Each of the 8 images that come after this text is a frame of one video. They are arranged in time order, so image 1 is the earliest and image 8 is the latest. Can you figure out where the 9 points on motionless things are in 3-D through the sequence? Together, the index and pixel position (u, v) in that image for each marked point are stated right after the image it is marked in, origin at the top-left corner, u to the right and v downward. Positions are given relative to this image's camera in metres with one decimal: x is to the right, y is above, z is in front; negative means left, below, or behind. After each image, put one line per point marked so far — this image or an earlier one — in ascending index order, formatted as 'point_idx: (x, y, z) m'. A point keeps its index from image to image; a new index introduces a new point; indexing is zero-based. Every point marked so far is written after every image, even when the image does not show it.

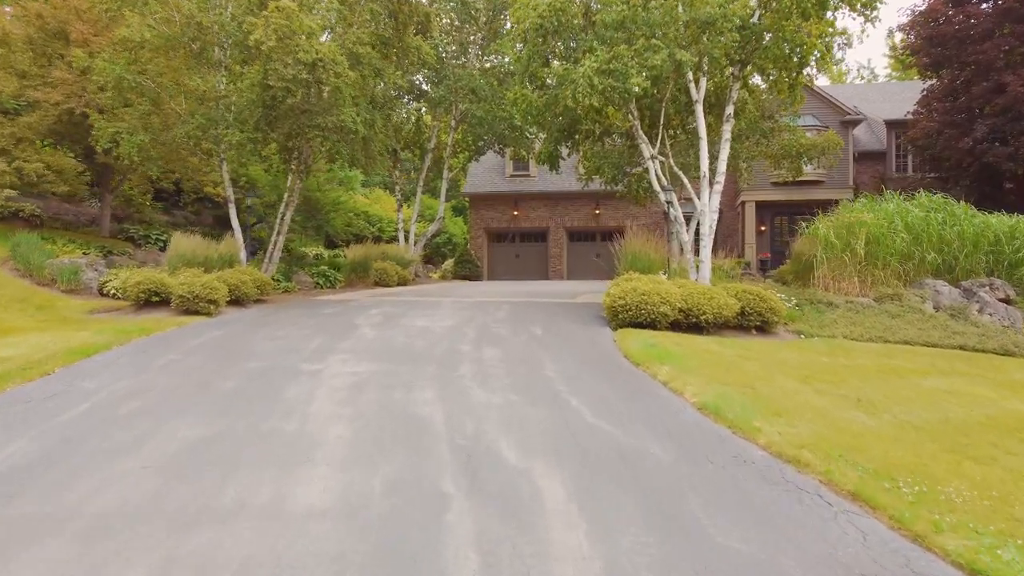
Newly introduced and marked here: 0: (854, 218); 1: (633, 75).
0: (+5.1, +1.1, +12.2) m
1: (+1.7, +2.9, +11.0) m
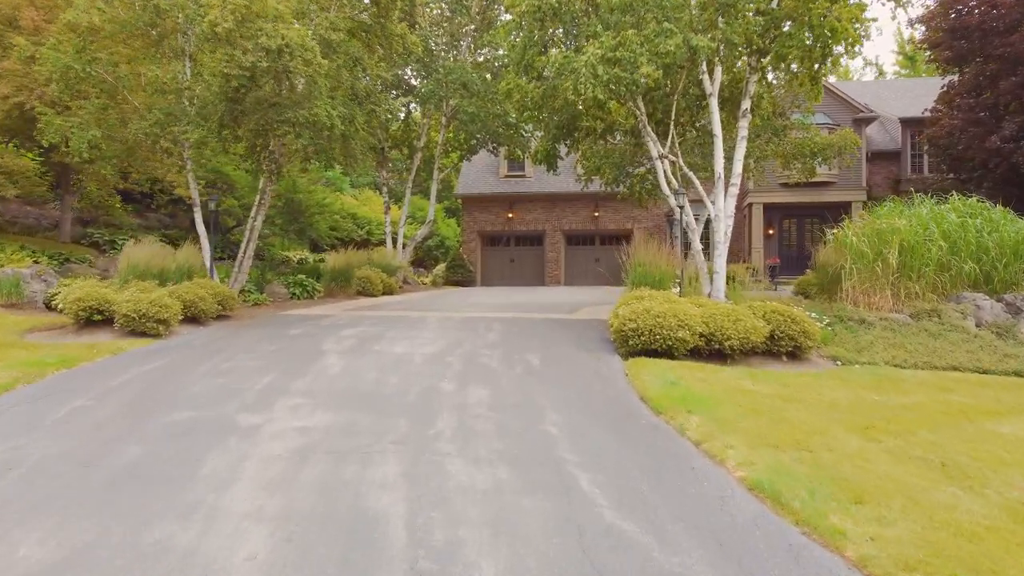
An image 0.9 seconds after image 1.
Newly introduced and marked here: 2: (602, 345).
0: (+5.0, +0.9, +10.9) m
1: (+1.6, +2.7, +9.8) m
2: (+0.9, -0.6, +8.0) m
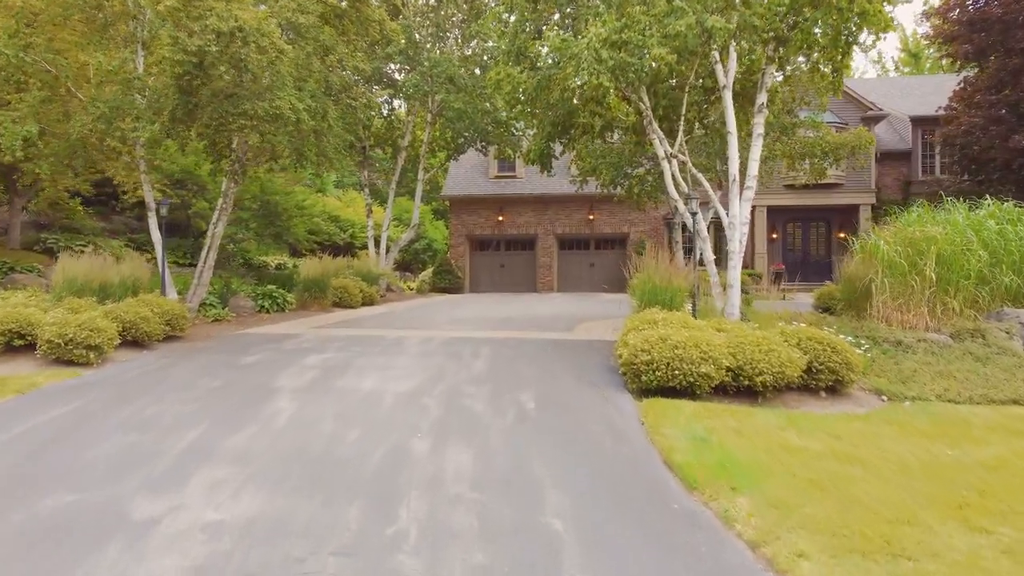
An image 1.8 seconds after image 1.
0: (+4.9, +0.7, +9.8) m
1: (+1.5, +2.5, +8.6) m
2: (+0.8, -0.7, +6.8) m
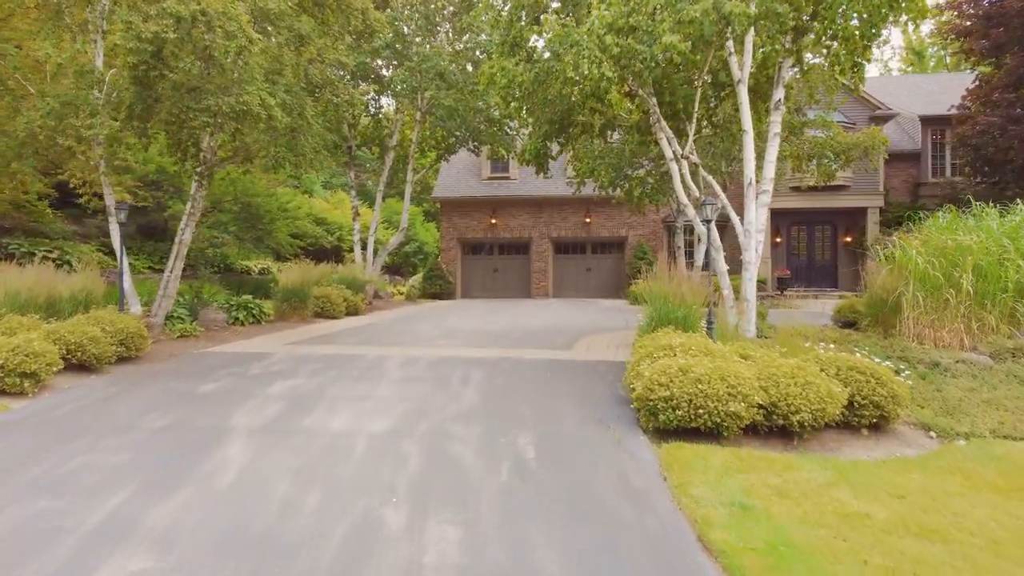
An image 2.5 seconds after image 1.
0: (+4.8, +0.5, +8.9) m
1: (+1.4, +2.4, +7.7) m
2: (+0.8, -0.9, +5.9) m
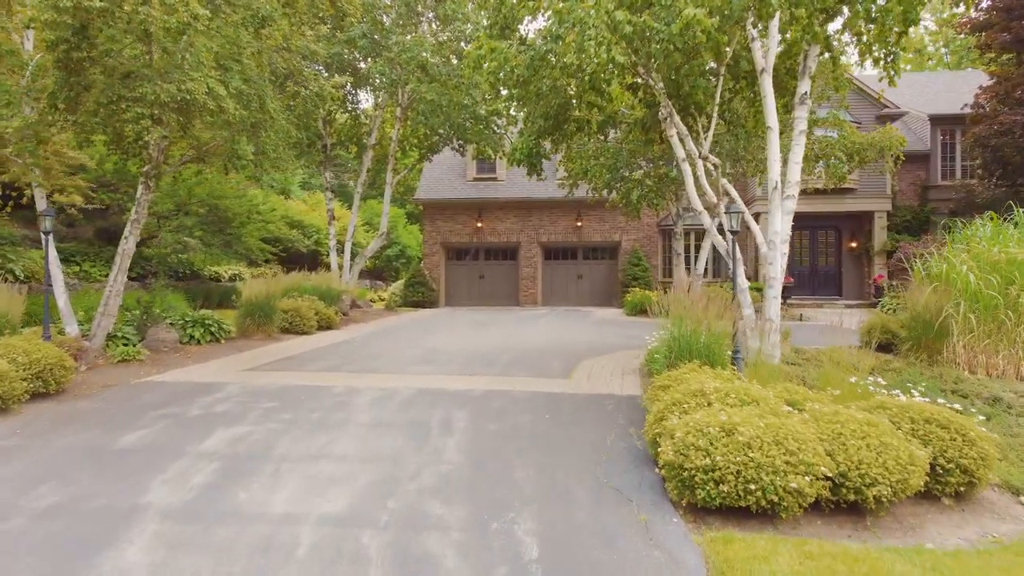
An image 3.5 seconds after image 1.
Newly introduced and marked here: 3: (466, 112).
0: (+4.7, +0.3, +7.8) m
1: (+1.4, +2.2, +6.5) m
2: (+0.7, -1.1, +4.7) m
3: (-0.9, +3.3, +15.3) m
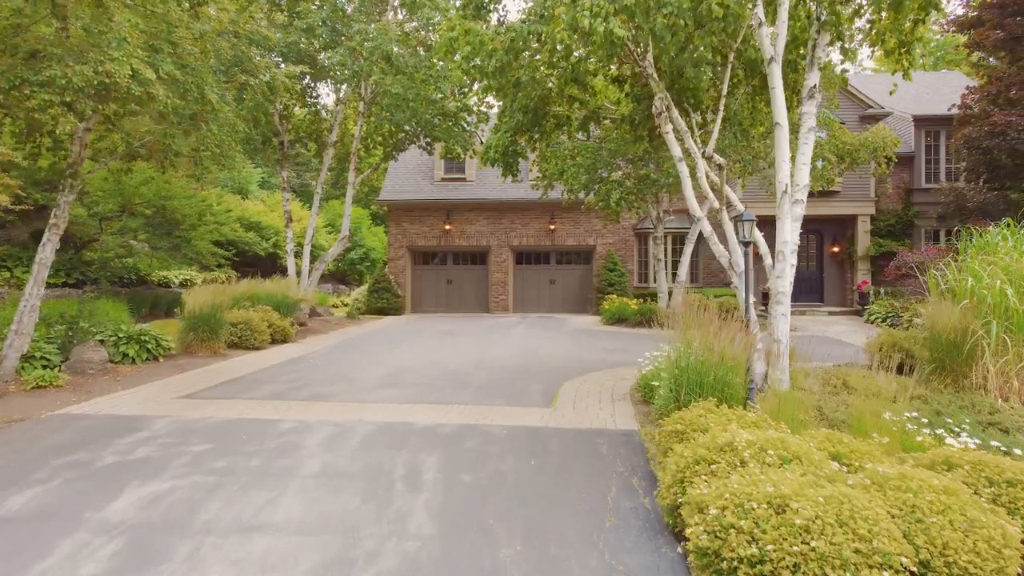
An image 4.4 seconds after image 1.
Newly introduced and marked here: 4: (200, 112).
0: (+4.5, +0.2, +7.0) m
1: (+1.2, +2.1, +5.6) m
2: (+0.7, -1.2, +3.7) m
3: (-1.4, +3.2, +14.3) m
4: (-3.1, +1.8, +8.2) m
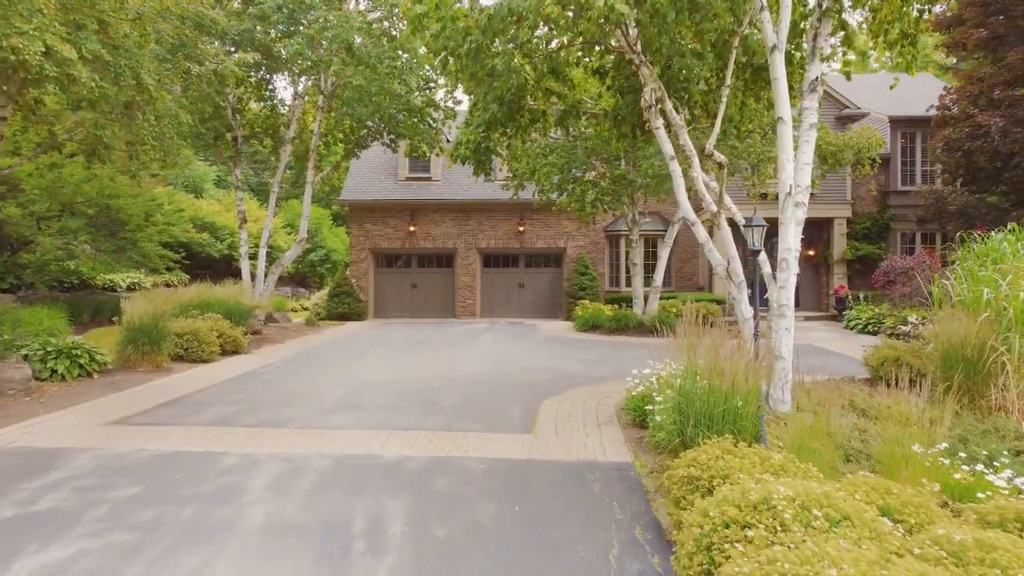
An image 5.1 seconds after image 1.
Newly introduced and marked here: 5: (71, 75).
0: (+4.4, +0.1, +6.4) m
1: (+1.1, +2.0, +4.8) m
2: (+0.6, -1.3, +3.0) m
3: (-1.9, +3.1, +13.5) m
4: (-3.4, +1.7, +7.3) m
5: (-3.3, +1.4, +5.9) m
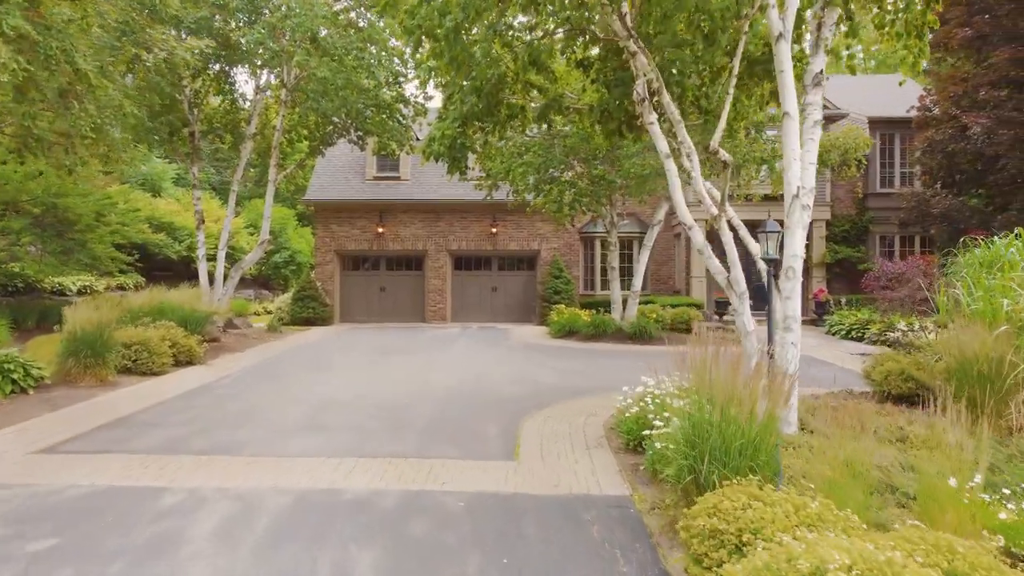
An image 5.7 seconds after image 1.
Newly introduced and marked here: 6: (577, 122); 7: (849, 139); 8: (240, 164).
0: (+4.2, 0.0, +6.0) m
1: (+1.0, +1.9, +4.3) m
2: (+0.6, -1.4, +2.4) m
3: (-2.3, +3.0, +12.8) m
4: (-3.5, +1.6, +6.5) m
5: (-3.4, +1.3, +5.2) m
6: (+0.8, +1.8, +9.4) m
7: (+5.2, +2.3, +12.7) m
8: (-4.9, +2.3, +14.7) m
